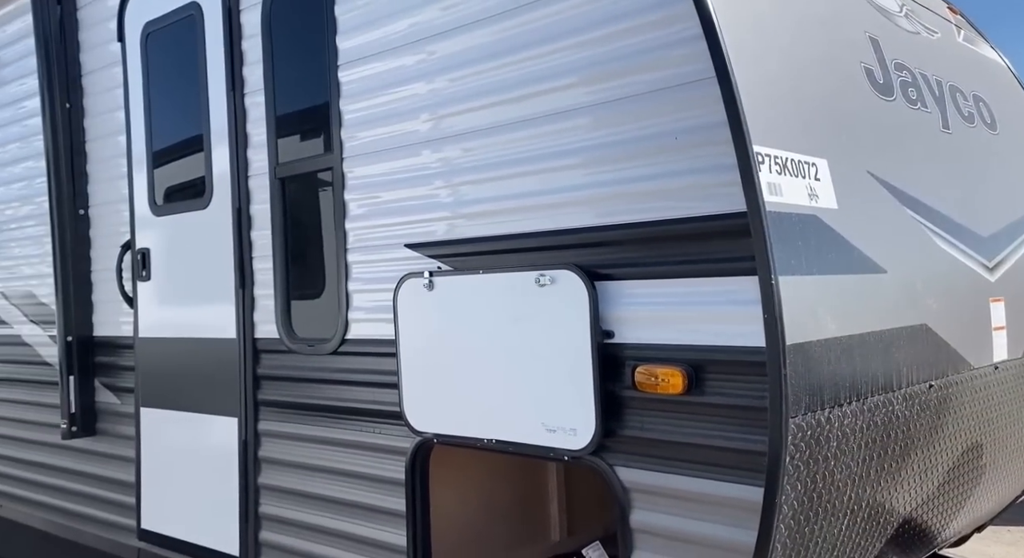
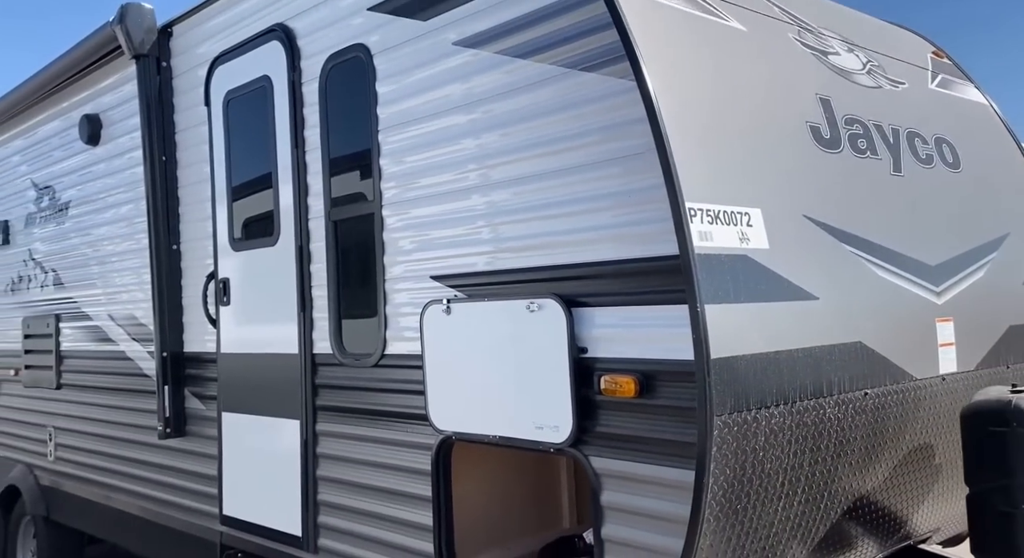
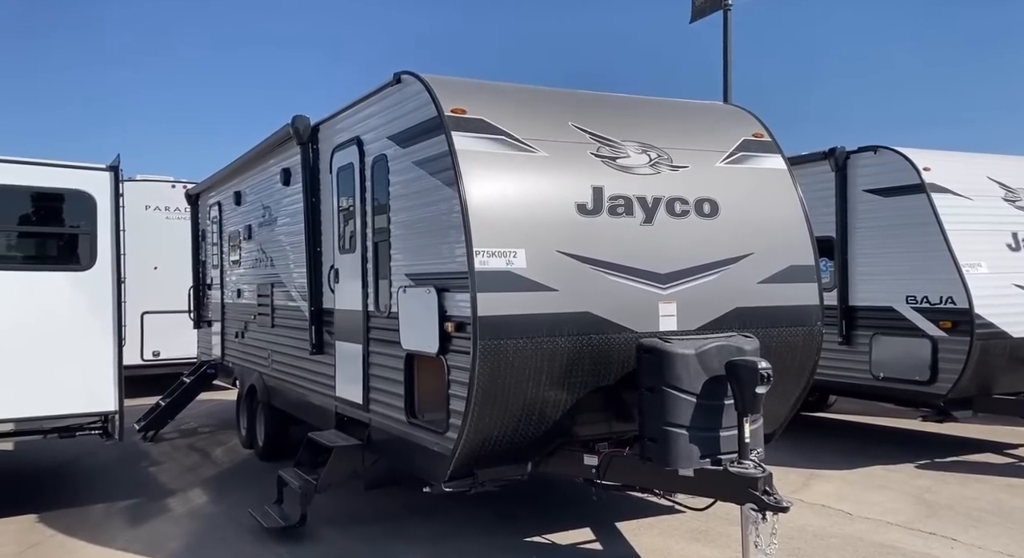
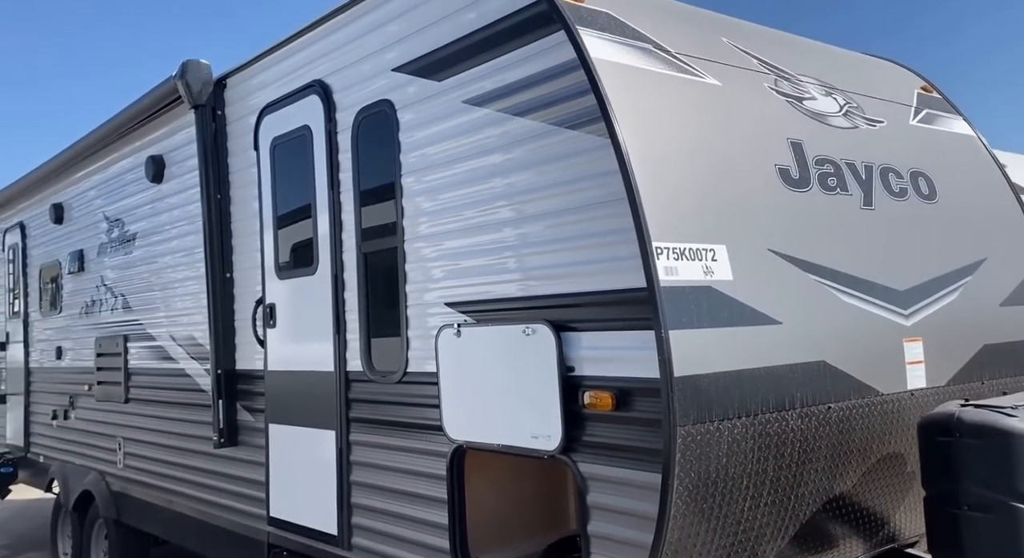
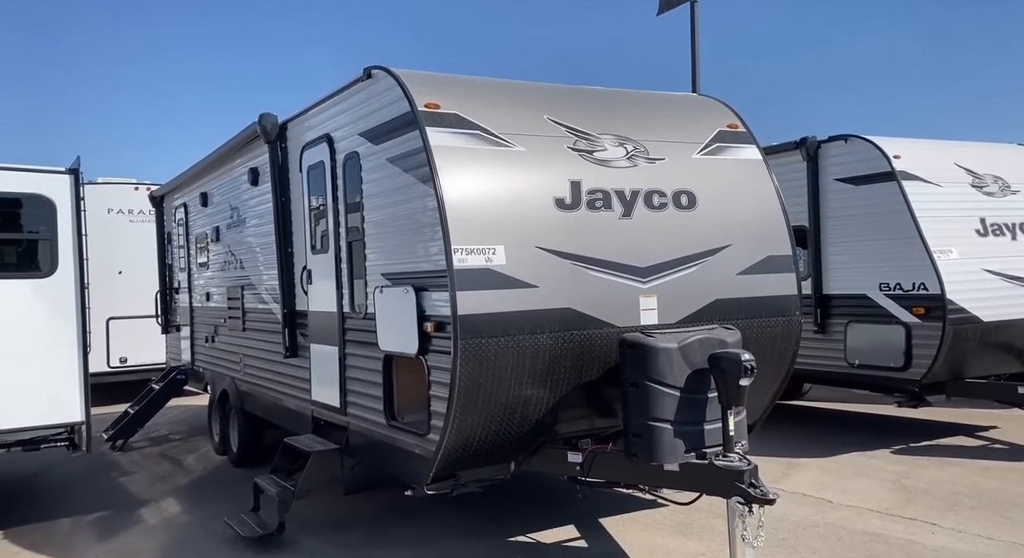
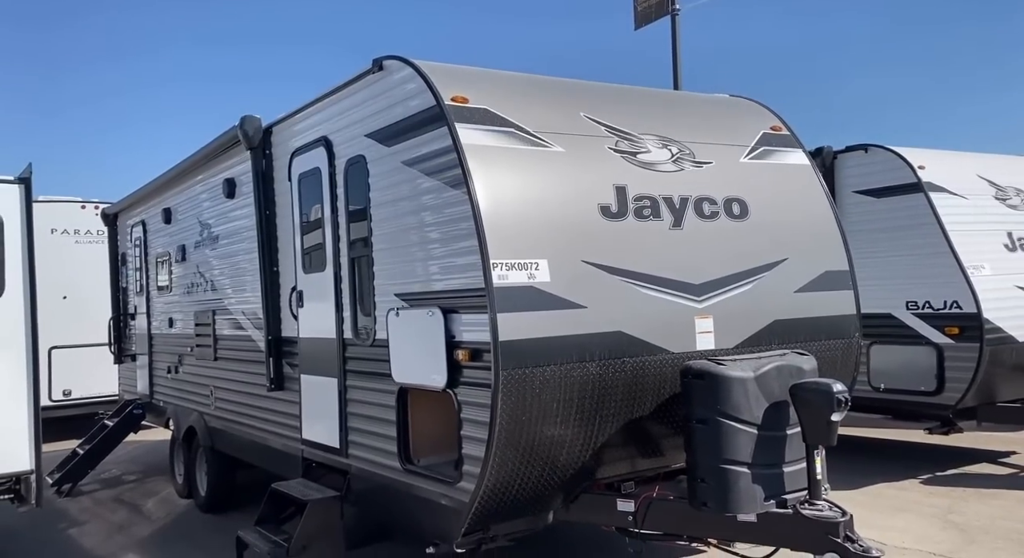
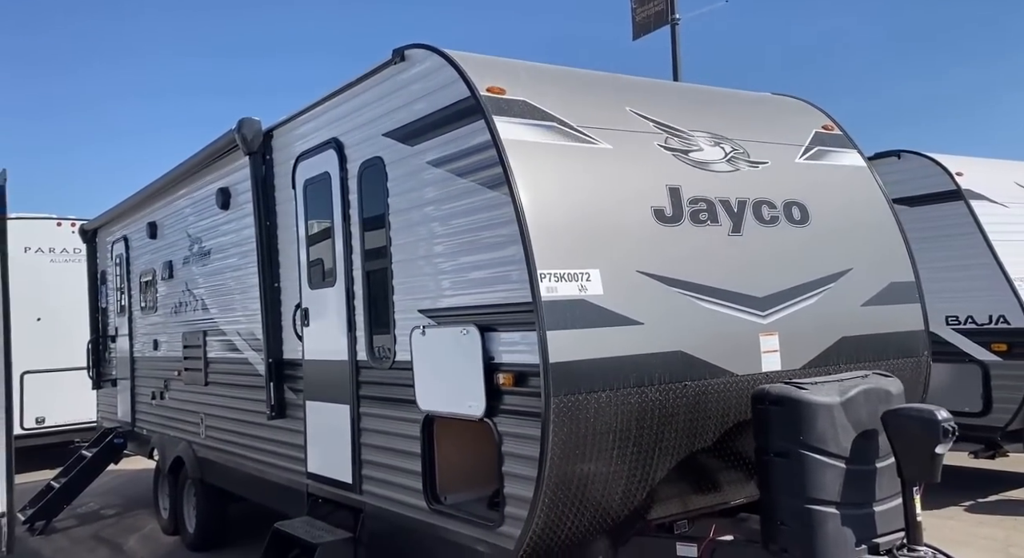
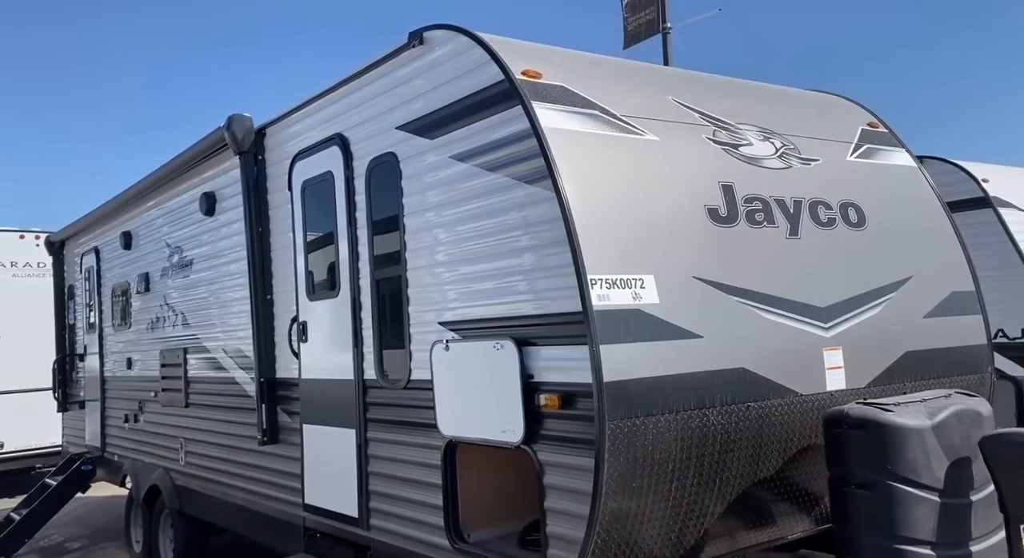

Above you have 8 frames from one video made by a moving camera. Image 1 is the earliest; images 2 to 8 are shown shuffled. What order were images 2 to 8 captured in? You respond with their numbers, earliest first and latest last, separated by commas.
2, 4, 8, 7, 6, 5, 3
